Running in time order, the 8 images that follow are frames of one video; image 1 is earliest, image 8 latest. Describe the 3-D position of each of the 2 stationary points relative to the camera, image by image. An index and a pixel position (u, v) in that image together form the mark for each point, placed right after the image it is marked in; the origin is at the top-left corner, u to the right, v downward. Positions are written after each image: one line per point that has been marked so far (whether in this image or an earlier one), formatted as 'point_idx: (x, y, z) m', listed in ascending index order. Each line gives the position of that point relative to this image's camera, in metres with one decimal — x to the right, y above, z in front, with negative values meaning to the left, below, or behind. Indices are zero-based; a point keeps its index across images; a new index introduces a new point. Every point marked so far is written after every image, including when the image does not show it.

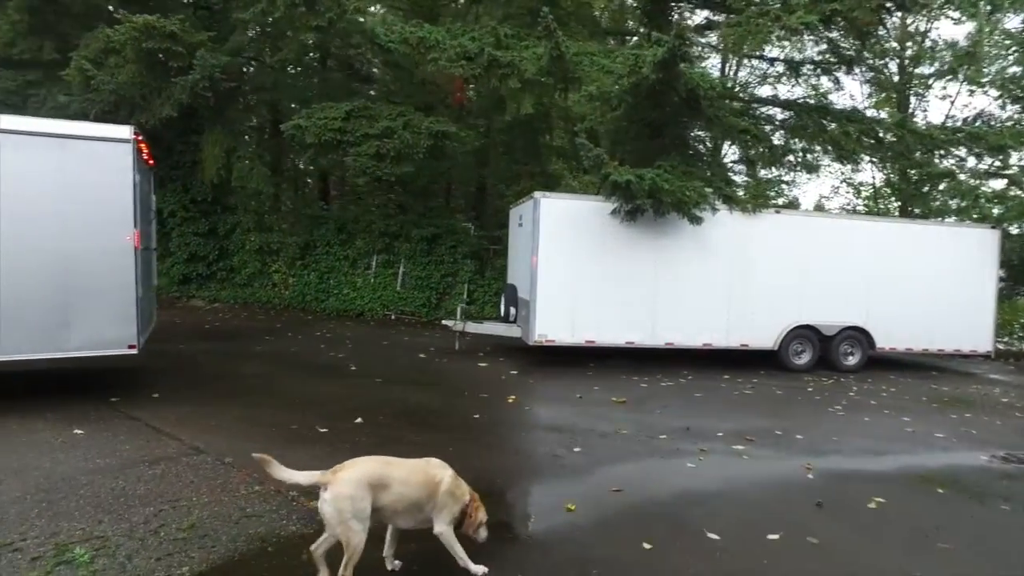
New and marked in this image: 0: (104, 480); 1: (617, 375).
0: (-2.9, -1.3, +5.1) m
1: (+1.4, -1.2, +9.9) m
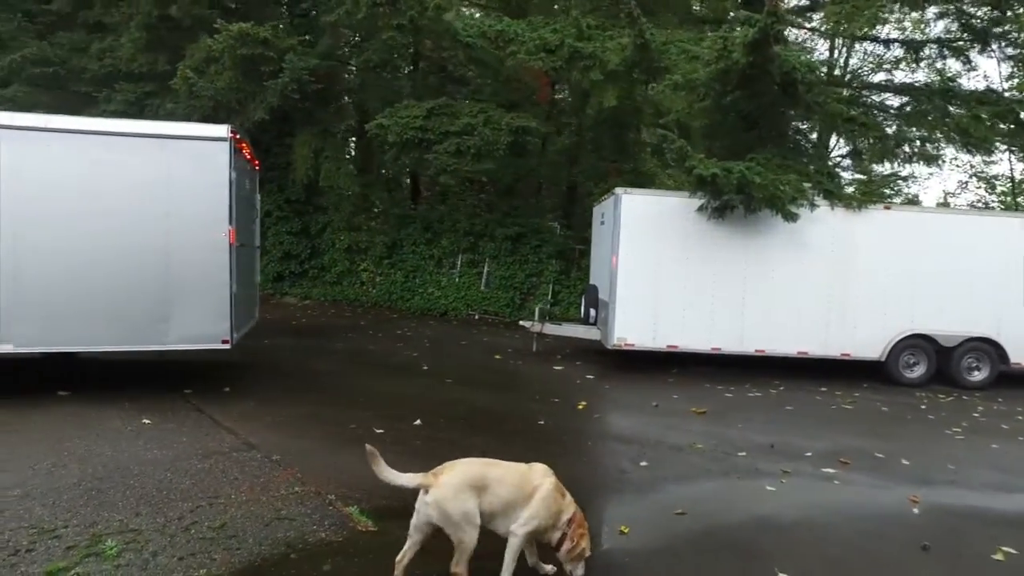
0: (-2.5, -1.3, +5.1) m
1: (+2.4, -1.2, +9.2) m
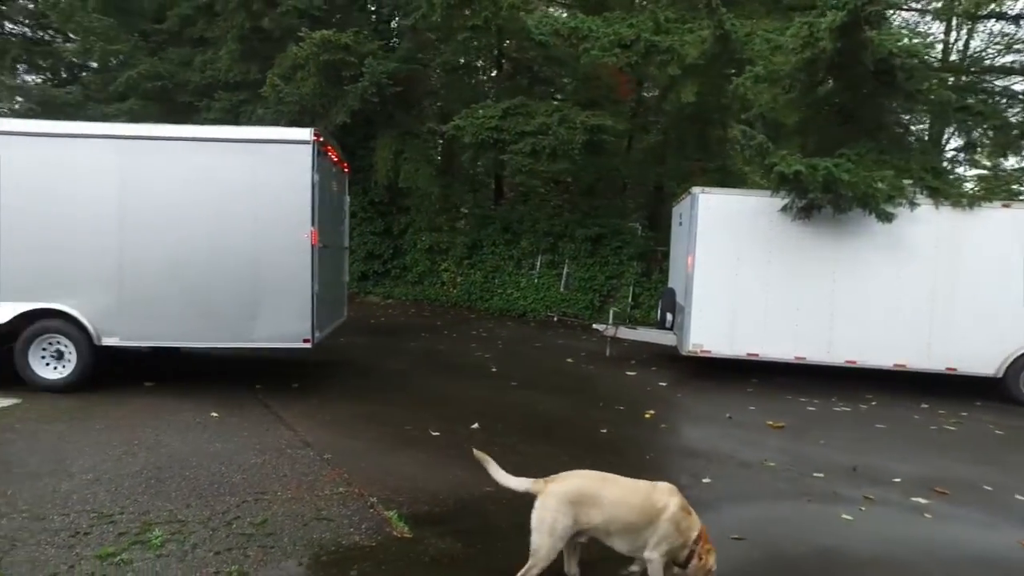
0: (-2.2, -1.3, +5.2) m
1: (+3.2, -1.3, +8.7) m
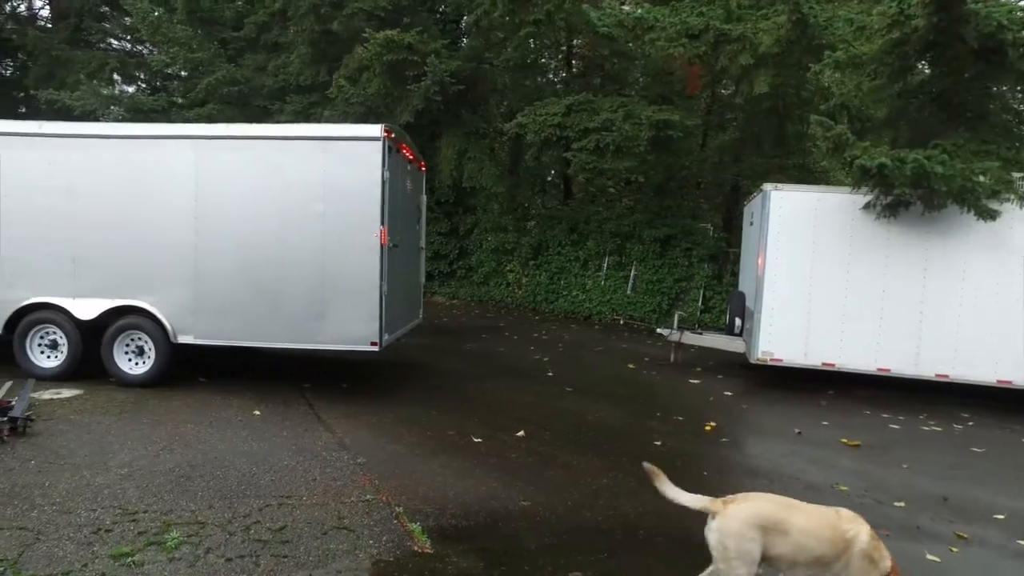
0: (-1.9, -1.2, +5.1) m
1: (+3.8, -1.3, +8.0) m
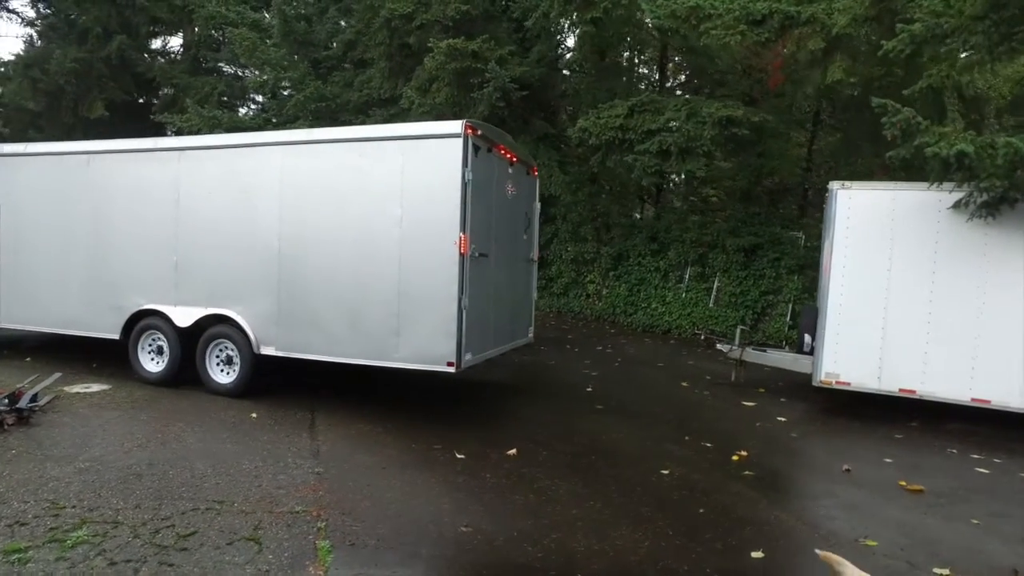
0: (-2.2, -1.2, +5.0) m
1: (+4.0, -1.5, +6.8) m
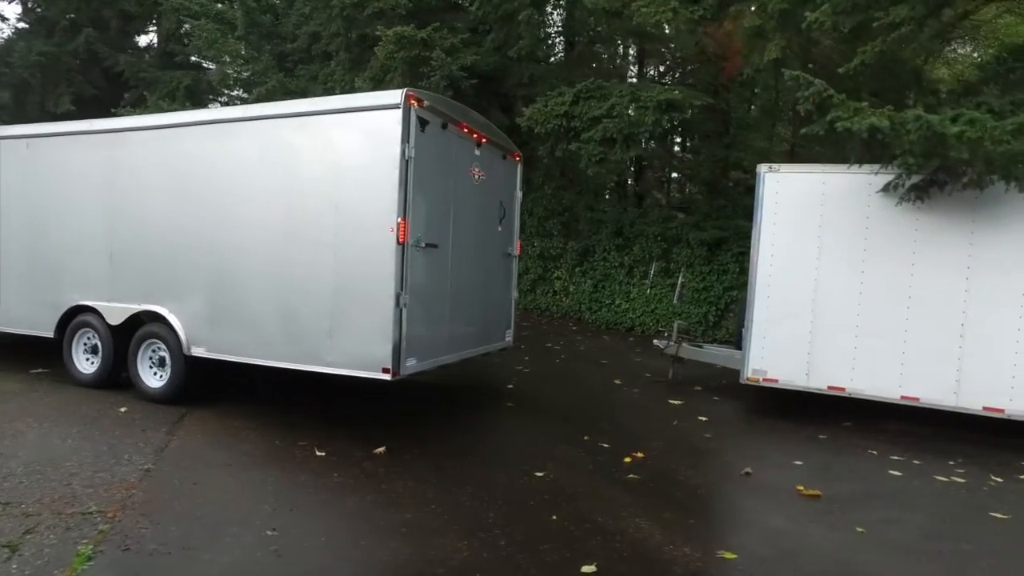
0: (-3.1, -1.1, +4.6) m
1: (+3.1, -1.4, +6.3) m
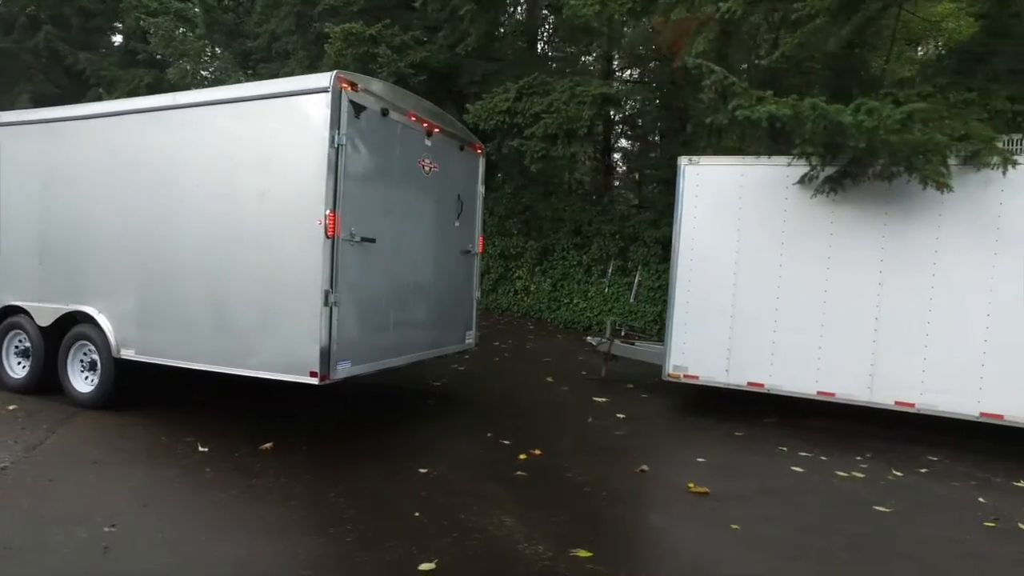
0: (-3.9, -1.1, +4.5) m
1: (+2.3, -1.3, +6.2) m
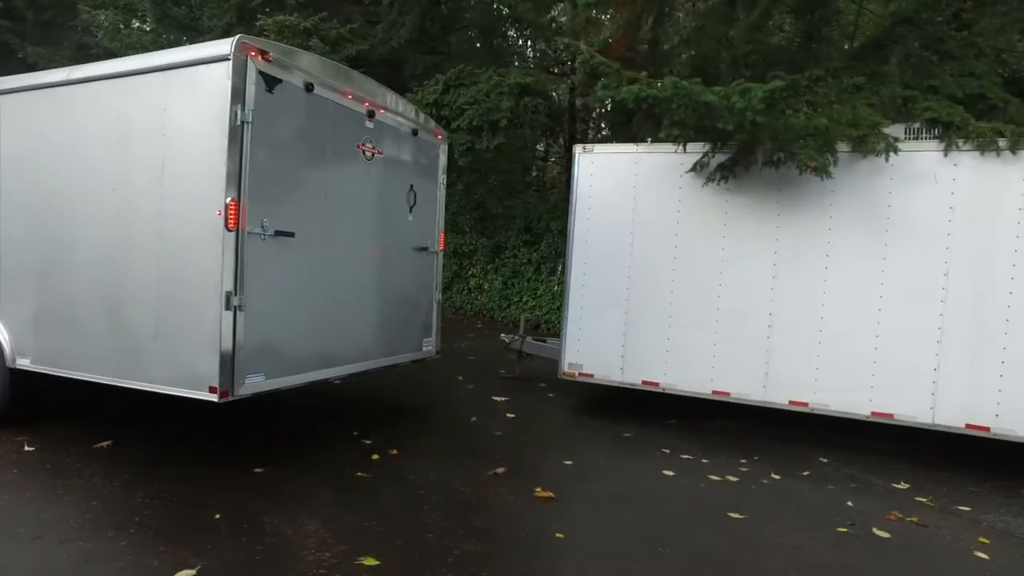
0: (-4.9, -1.0, +4.2) m
1: (+1.3, -1.3, +5.9) m
